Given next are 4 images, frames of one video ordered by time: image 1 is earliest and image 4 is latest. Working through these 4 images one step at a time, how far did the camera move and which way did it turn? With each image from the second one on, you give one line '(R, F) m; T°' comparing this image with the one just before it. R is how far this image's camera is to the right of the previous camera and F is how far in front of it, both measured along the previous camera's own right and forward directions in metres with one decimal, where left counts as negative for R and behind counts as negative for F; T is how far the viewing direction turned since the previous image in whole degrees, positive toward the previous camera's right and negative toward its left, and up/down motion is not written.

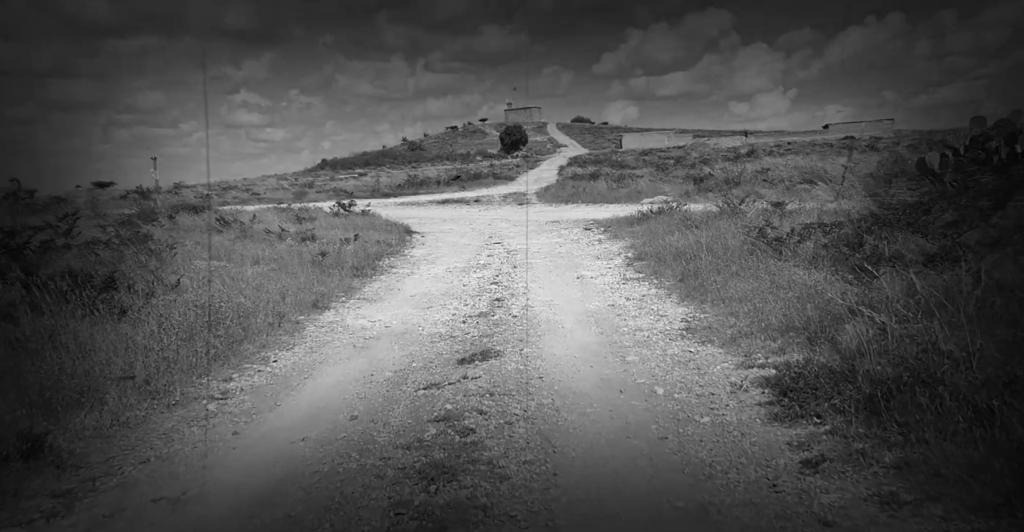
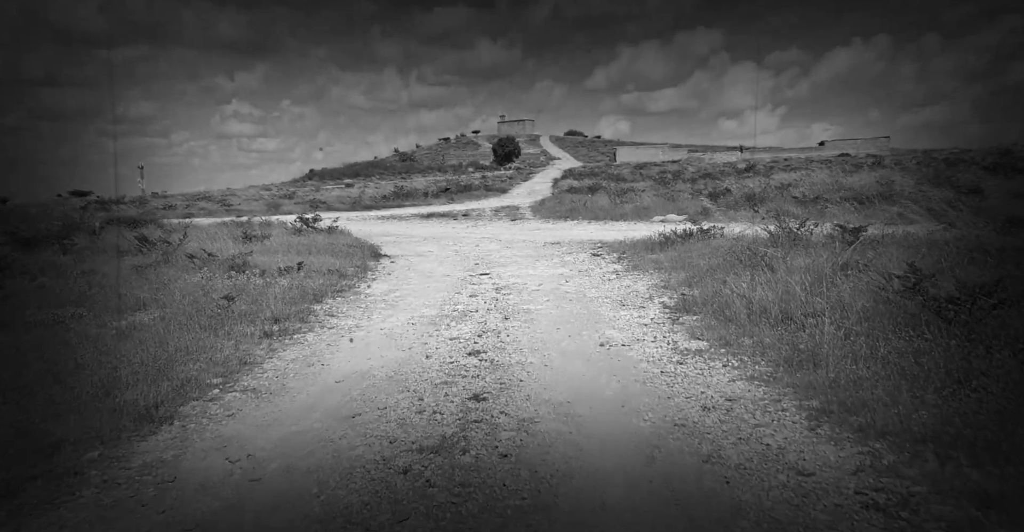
(0.0, +3.6) m; +1°
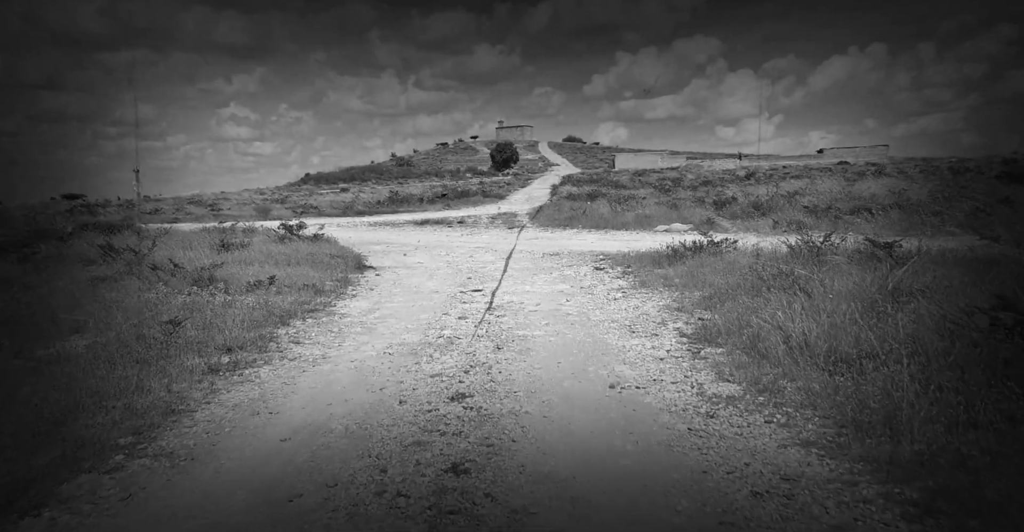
(0.0, +1.2) m; 0°
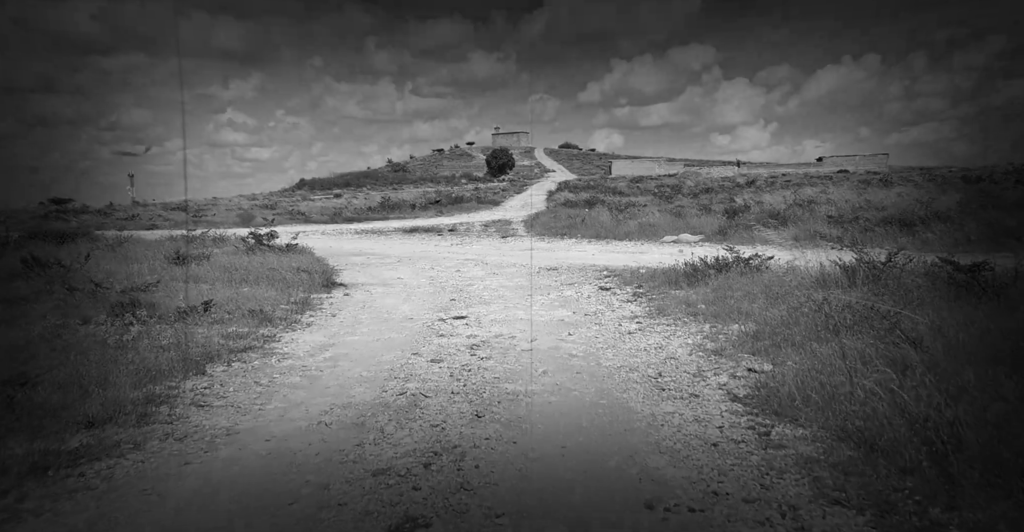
(+0.1, +2.1) m; 0°
